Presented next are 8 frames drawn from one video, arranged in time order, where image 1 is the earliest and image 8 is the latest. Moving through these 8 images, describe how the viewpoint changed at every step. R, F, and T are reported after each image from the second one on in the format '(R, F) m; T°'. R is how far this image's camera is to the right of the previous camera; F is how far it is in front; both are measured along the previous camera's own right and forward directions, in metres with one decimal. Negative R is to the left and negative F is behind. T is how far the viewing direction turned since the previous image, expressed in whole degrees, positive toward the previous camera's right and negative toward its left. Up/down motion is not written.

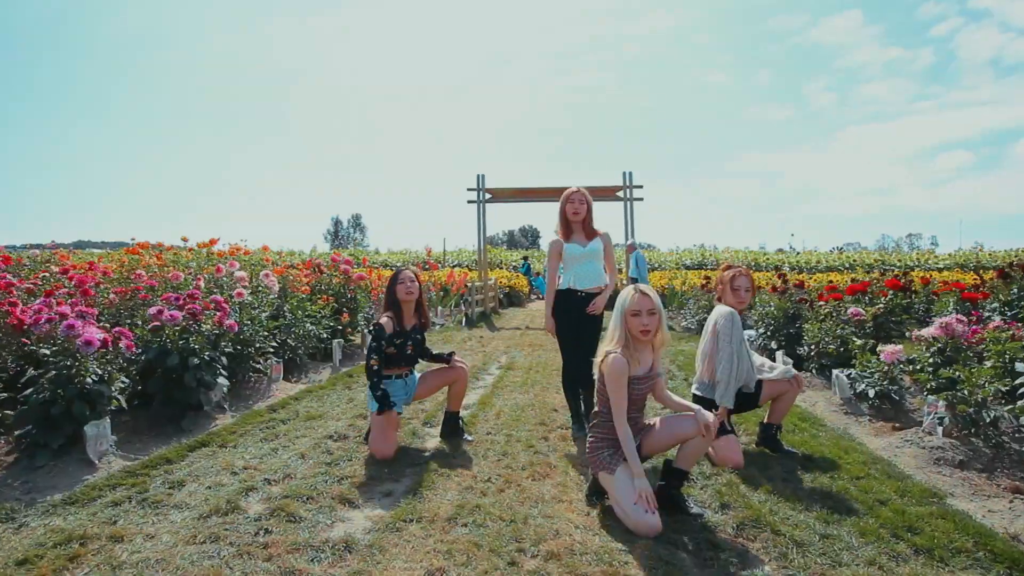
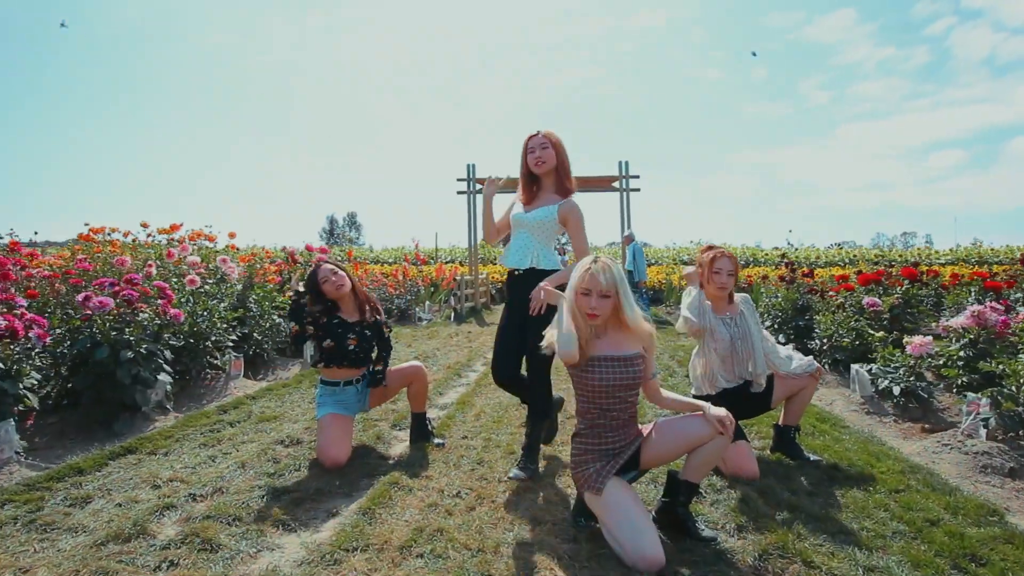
(+0.1, +0.6) m; 0°
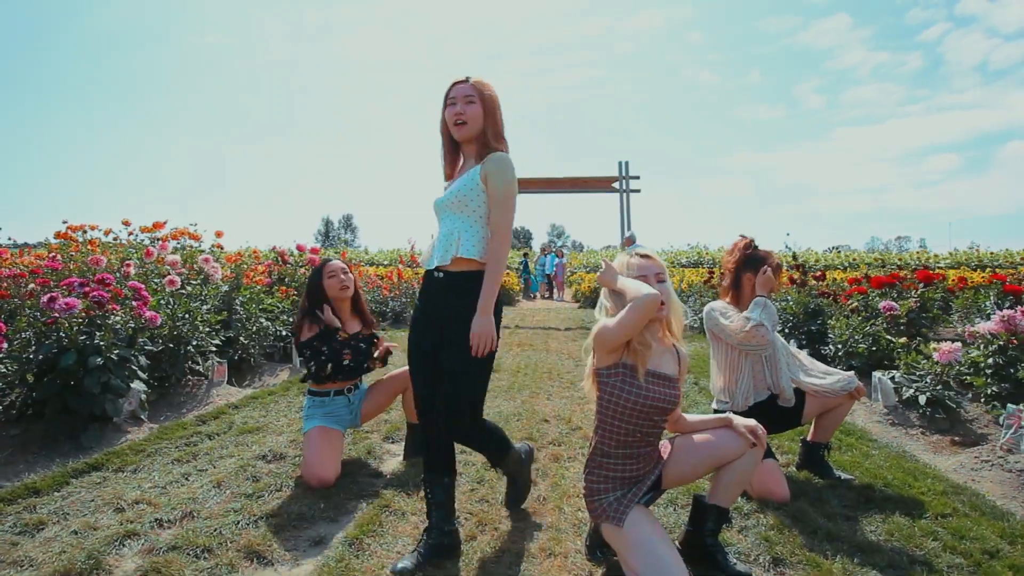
(0.0, +0.3) m; 0°
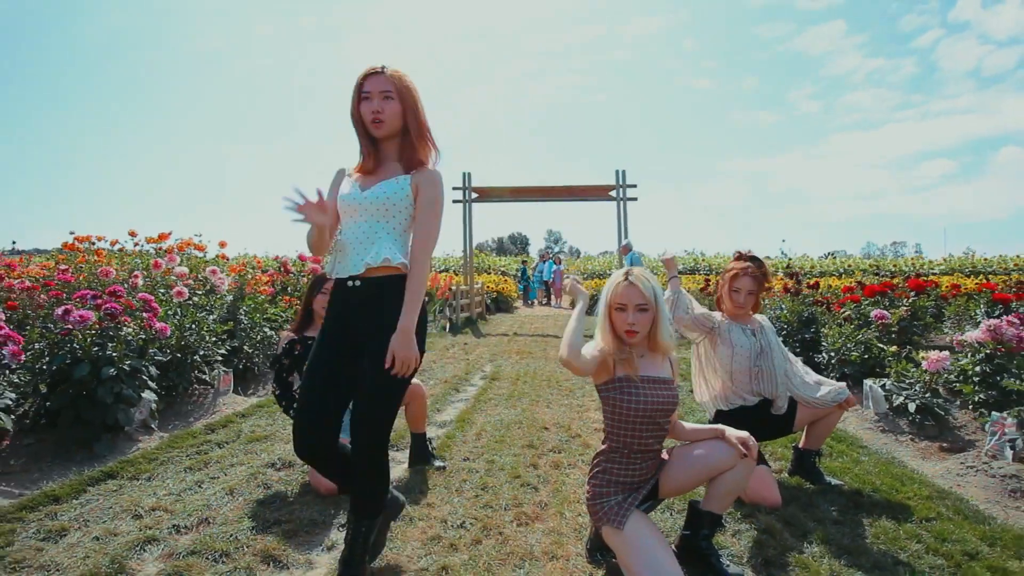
(0.0, -0.1) m; 0°
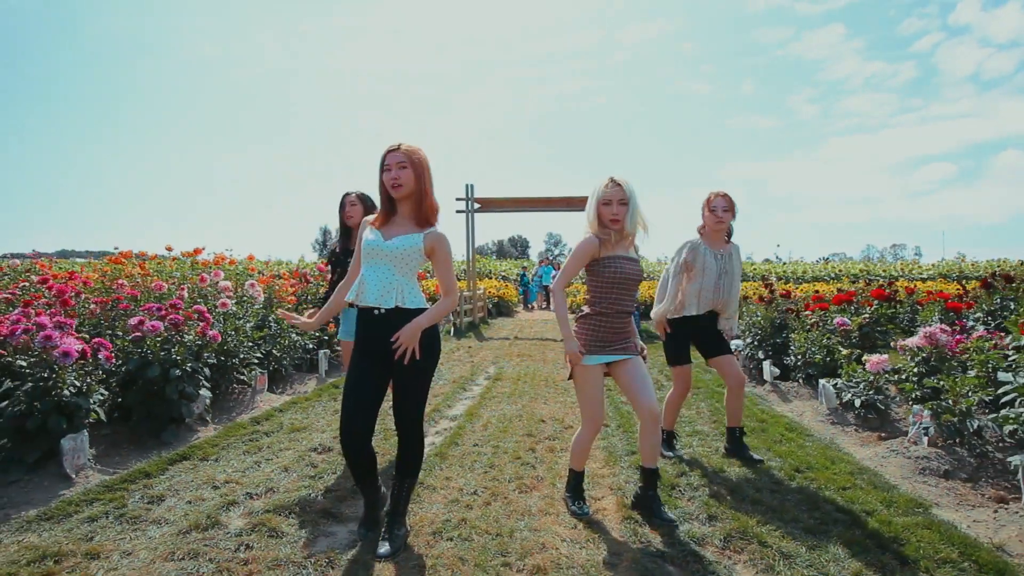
(0.0, -0.7) m; 0°
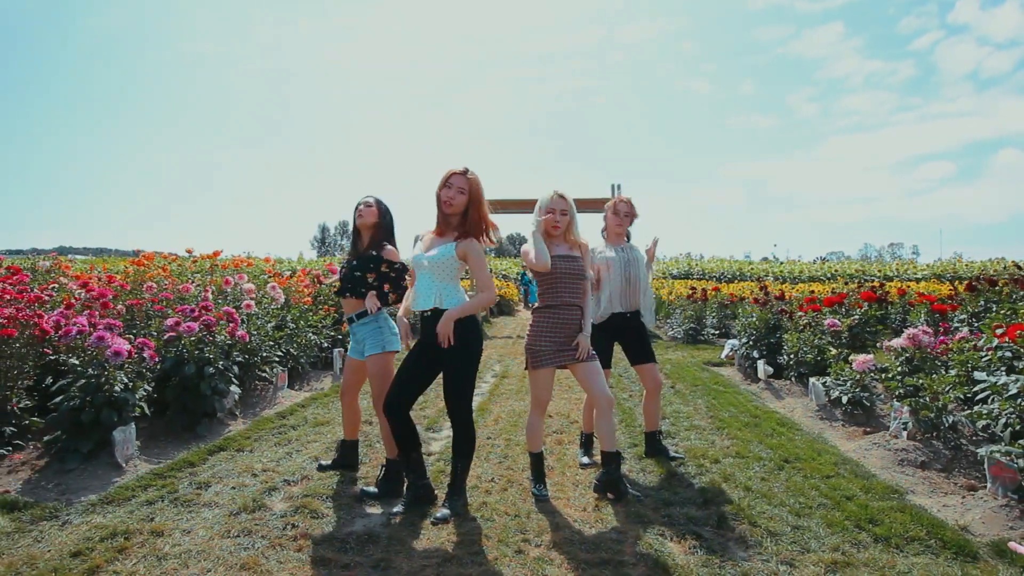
(-0.1, -0.3) m; 0°
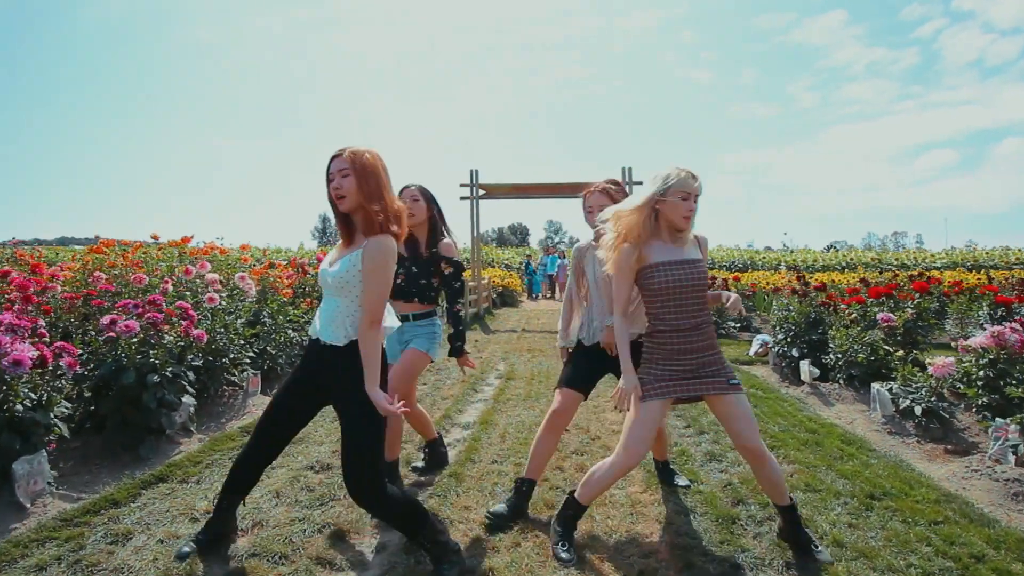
(-0.1, +0.9) m; 0°
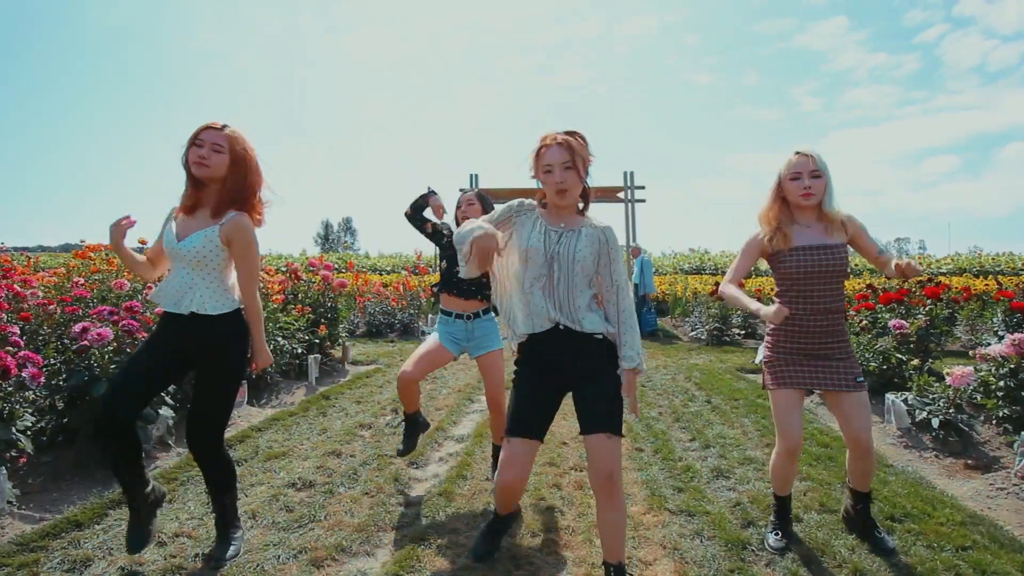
(0.0, +0.2) m; 0°
